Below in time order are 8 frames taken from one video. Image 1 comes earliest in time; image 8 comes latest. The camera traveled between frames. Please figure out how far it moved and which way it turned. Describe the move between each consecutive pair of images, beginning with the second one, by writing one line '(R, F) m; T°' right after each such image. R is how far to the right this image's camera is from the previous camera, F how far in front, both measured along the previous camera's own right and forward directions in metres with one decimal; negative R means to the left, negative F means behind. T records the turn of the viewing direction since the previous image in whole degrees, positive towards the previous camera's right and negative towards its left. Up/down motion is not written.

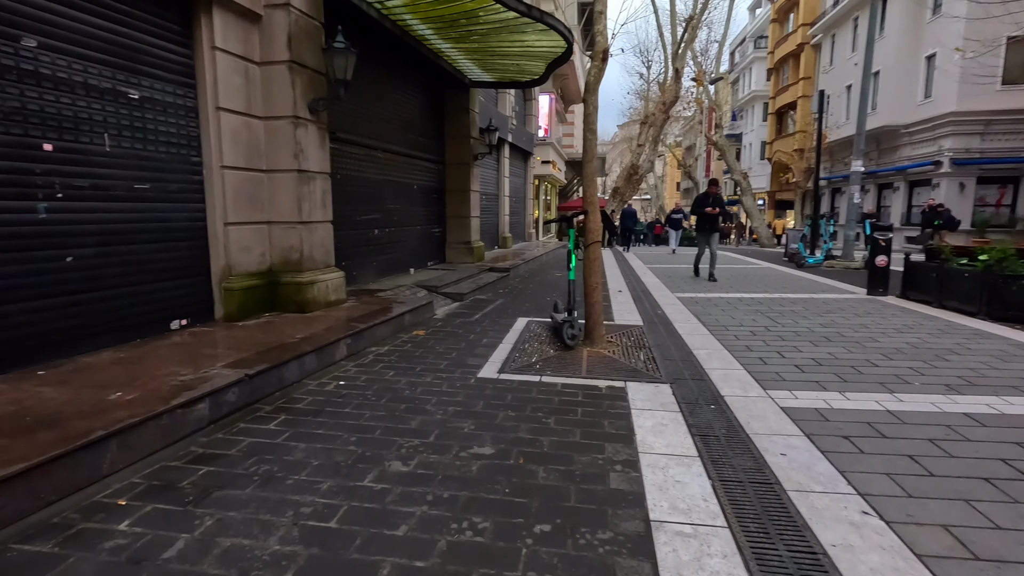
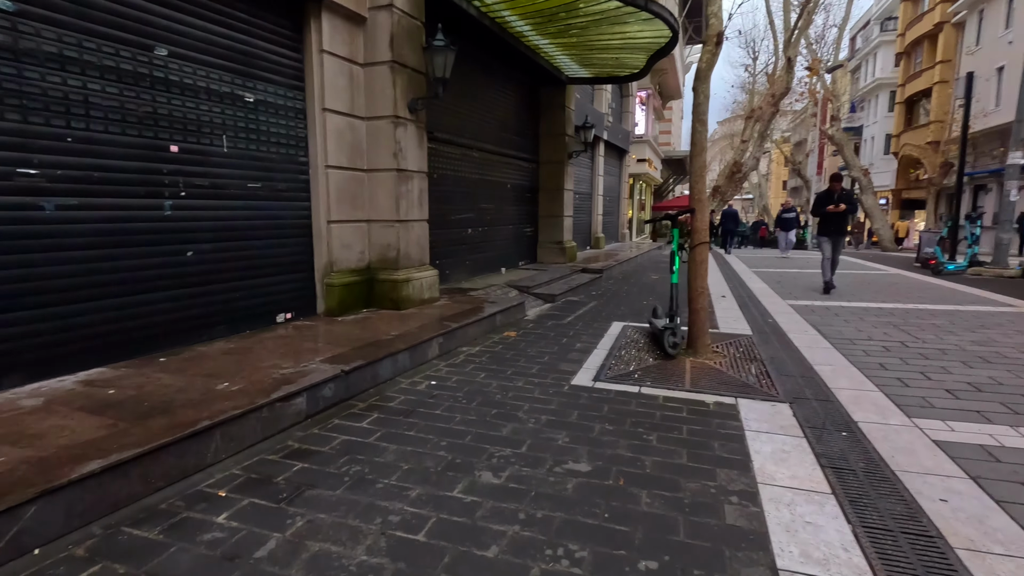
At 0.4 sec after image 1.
(-0.1, +0.2) m; -9°
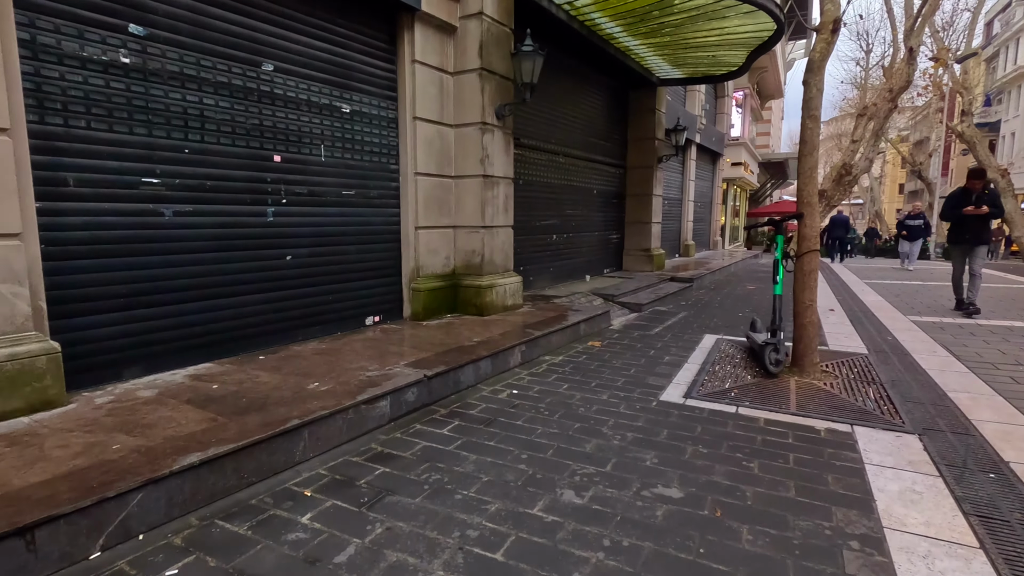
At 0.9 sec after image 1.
(0.0, +0.1) m; -9°
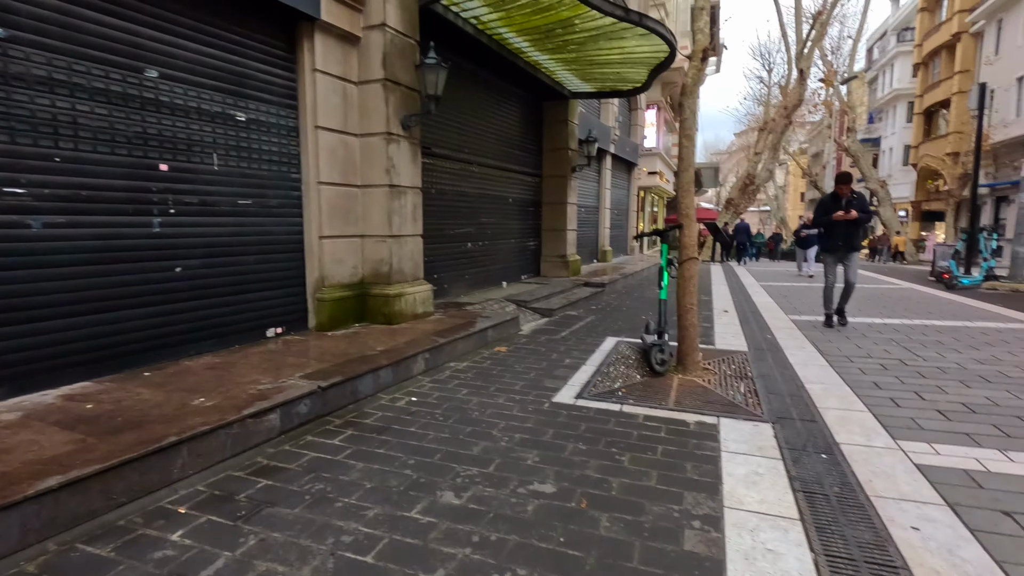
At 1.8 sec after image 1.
(+0.3, -0.2) m; +7°
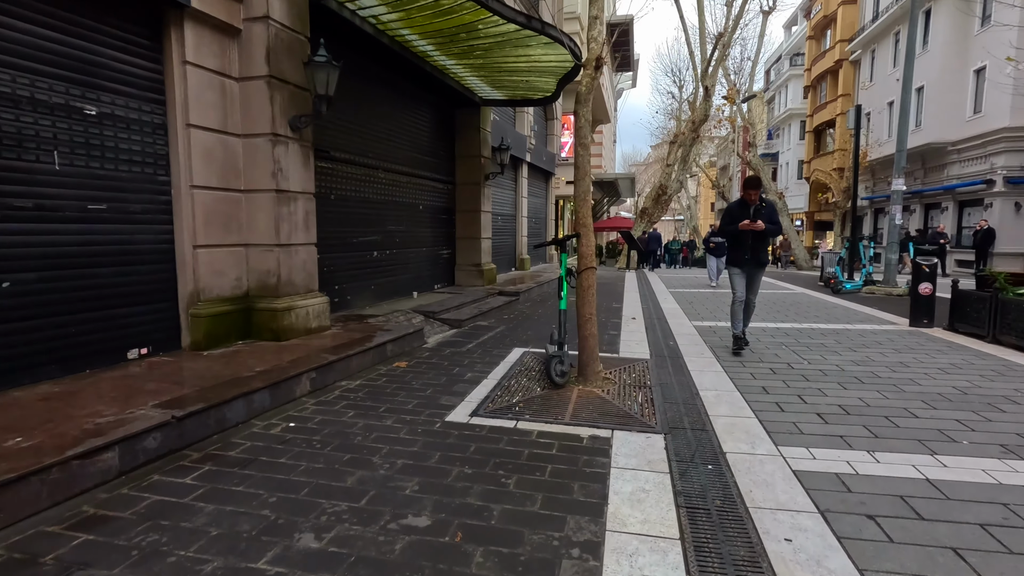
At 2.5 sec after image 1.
(+0.3, +0.2) m; +8°
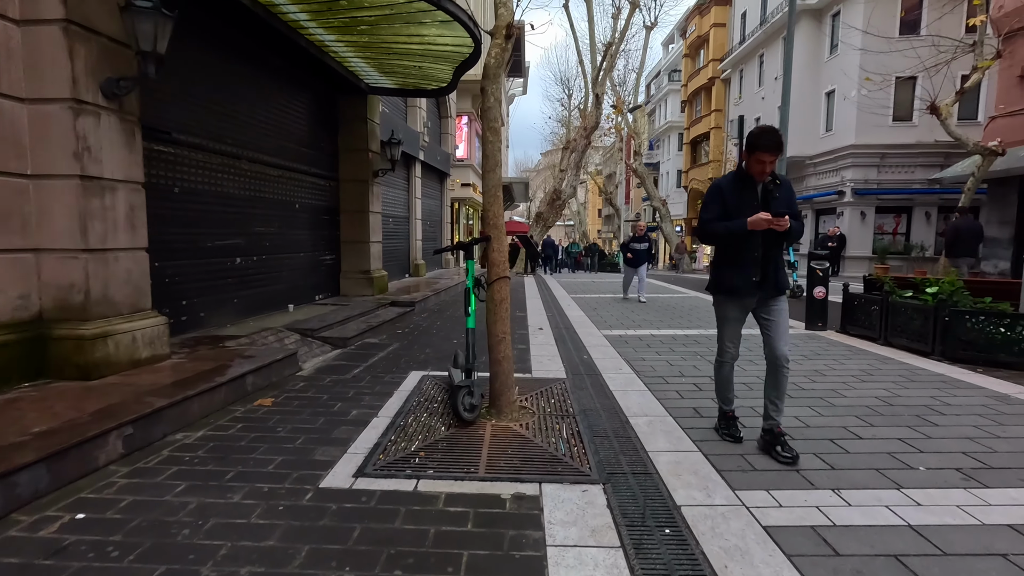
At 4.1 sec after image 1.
(0.0, +0.9) m; +11°
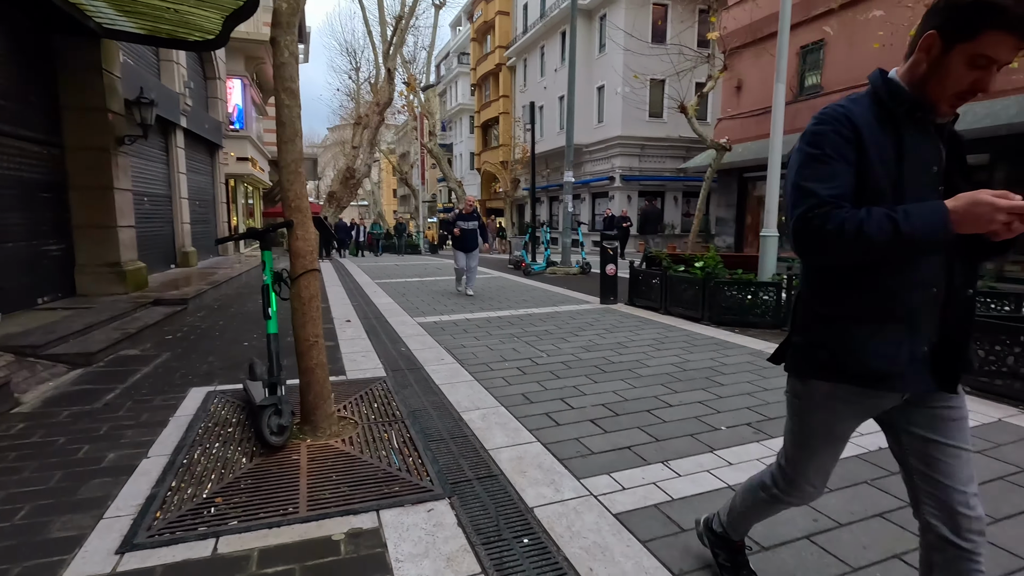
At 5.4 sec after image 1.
(-0.1, +0.4) m; +21°
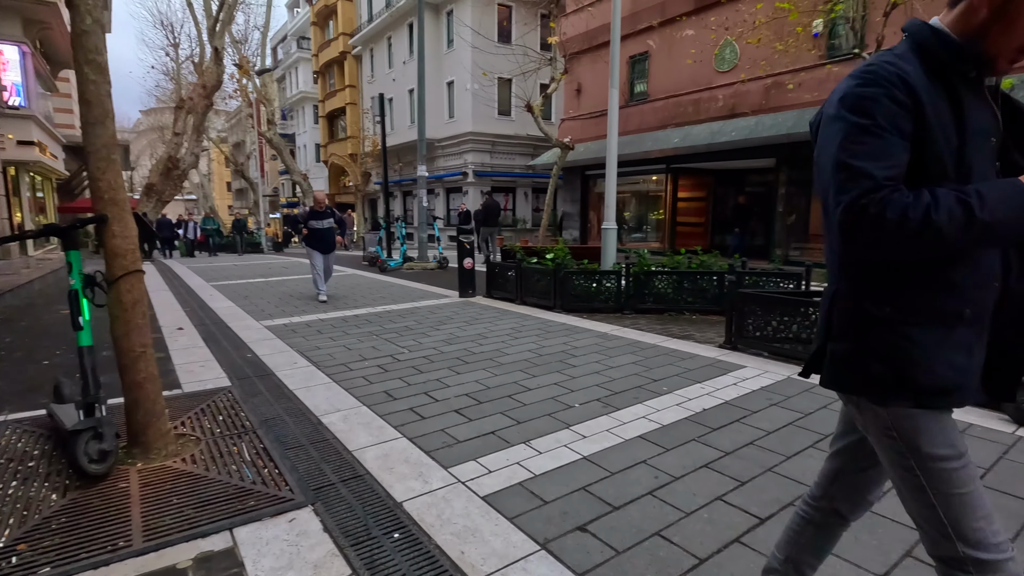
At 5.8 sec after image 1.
(0.0, 0.0) m; +15°
